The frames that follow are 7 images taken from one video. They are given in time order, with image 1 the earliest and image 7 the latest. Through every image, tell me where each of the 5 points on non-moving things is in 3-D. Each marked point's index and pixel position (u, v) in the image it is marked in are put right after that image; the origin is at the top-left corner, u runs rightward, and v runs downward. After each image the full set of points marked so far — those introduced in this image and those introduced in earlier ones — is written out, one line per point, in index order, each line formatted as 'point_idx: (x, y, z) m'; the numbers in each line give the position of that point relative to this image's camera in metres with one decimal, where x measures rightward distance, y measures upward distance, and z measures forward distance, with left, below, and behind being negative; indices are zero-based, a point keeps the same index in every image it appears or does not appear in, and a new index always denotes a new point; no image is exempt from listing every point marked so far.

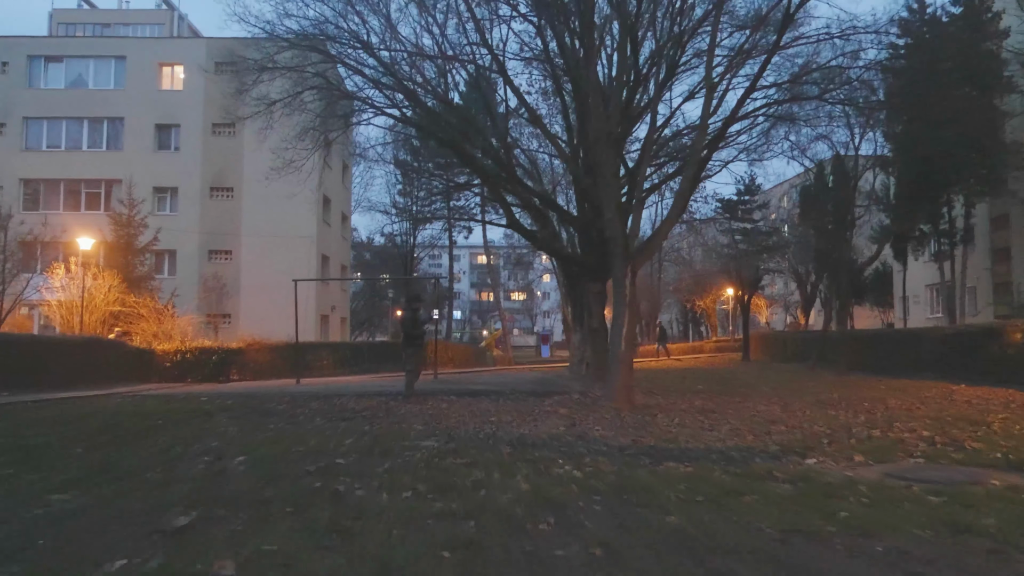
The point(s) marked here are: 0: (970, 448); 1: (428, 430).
0: (+3.4, -1.2, +6.8) m
1: (-0.8, -1.3, +8.3) m
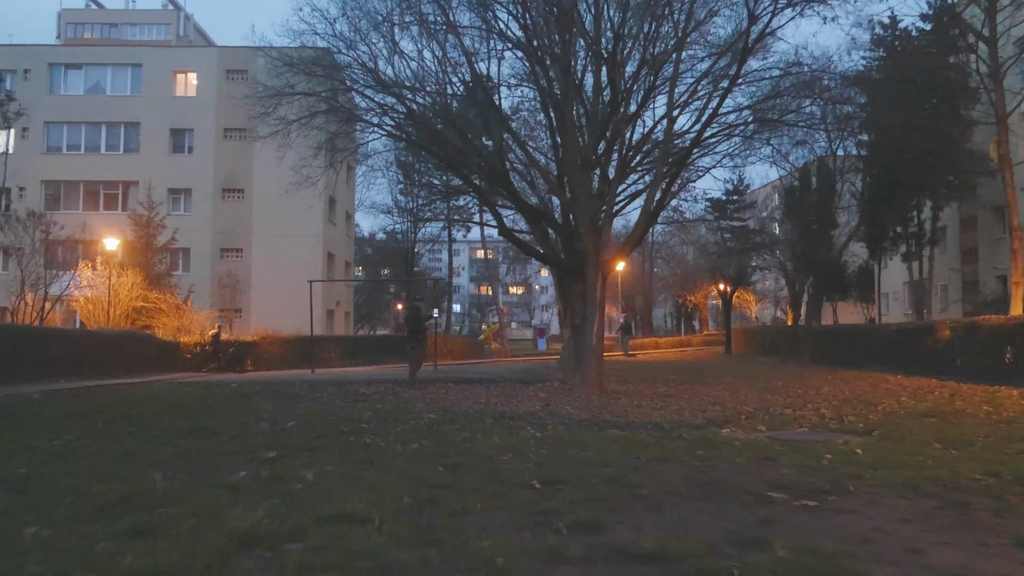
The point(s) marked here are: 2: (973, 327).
0: (+3.3, -1.3, +8.7) m
1: (-0.9, -1.4, +10.2) m
2: (+7.8, -0.7, +15.3) m
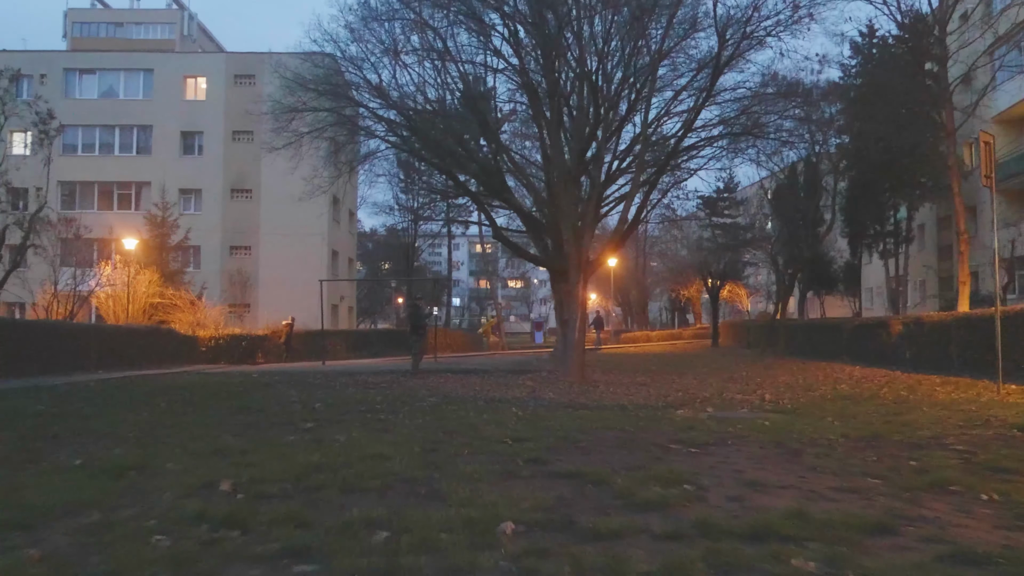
0: (+3.1, -1.3, +10.4) m
1: (-1.1, -1.4, +11.9) m
2: (+7.7, -0.7, +16.9) m
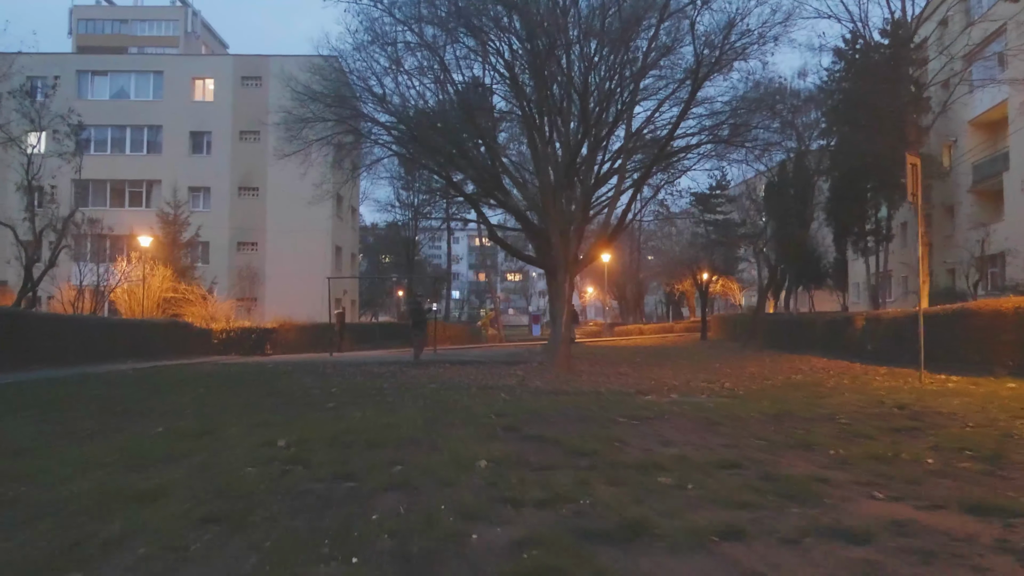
0: (+3.0, -1.3, +11.8) m
1: (-1.2, -1.4, +13.3) m
2: (+7.5, -0.6, +18.3) m
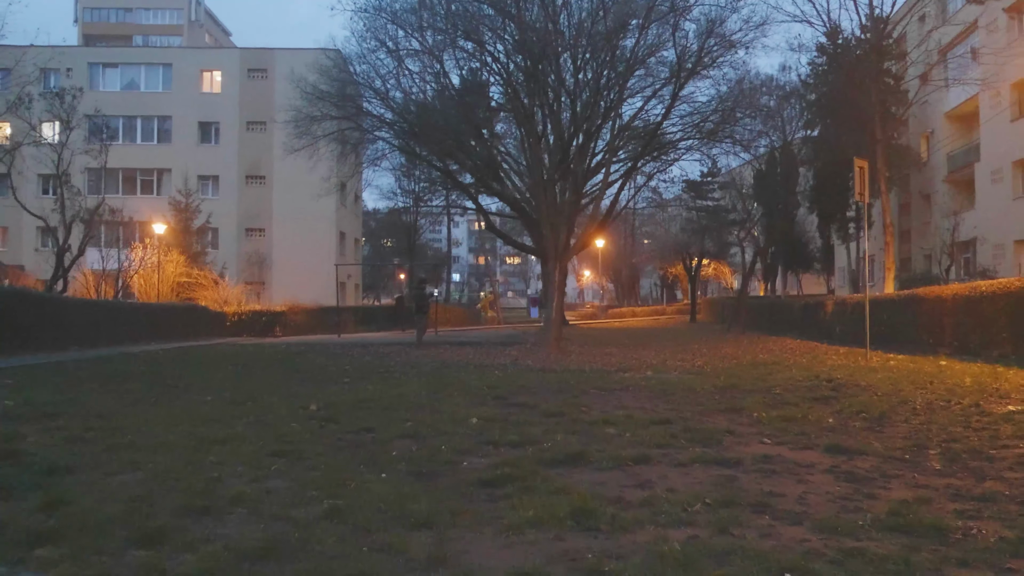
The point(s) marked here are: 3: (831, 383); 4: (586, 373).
0: (+2.9, -1.2, +13.1) m
1: (-1.3, -1.2, +14.6) m
2: (+7.4, -0.3, +19.6) m
3: (+3.1, -0.9, +8.4) m
4: (+1.0, -1.2, +12.4) m
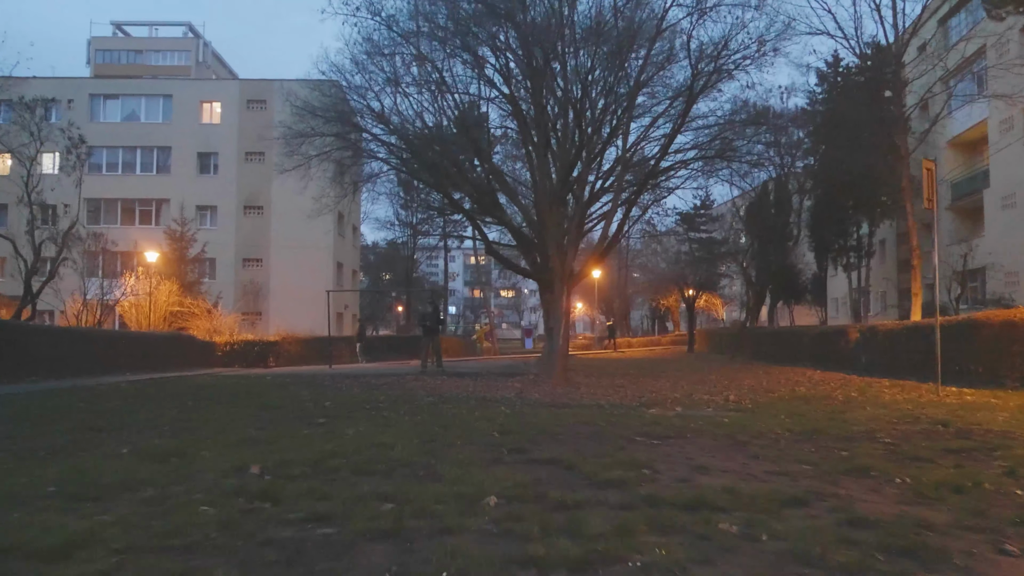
0: (+2.9, -1.4, +11.2) m
1: (-1.3, -1.5, +12.6) m
2: (+7.3, -0.8, +17.8) m
3: (+3.2, -1.0, +6.5) m
4: (+1.1, -1.4, +10.5) m
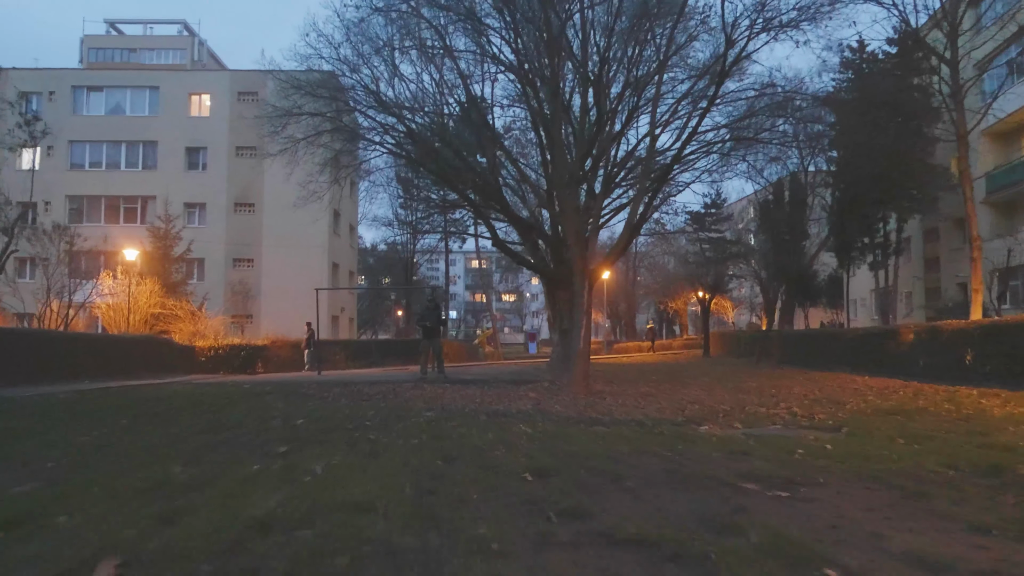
0: (+3.1, -1.3, +9.1) m
1: (-1.1, -1.4, +10.5) m
2: (+7.5, -0.8, +15.7) m
3: (+3.4, -0.9, +4.5) m
4: (+1.3, -1.3, +8.4) m
